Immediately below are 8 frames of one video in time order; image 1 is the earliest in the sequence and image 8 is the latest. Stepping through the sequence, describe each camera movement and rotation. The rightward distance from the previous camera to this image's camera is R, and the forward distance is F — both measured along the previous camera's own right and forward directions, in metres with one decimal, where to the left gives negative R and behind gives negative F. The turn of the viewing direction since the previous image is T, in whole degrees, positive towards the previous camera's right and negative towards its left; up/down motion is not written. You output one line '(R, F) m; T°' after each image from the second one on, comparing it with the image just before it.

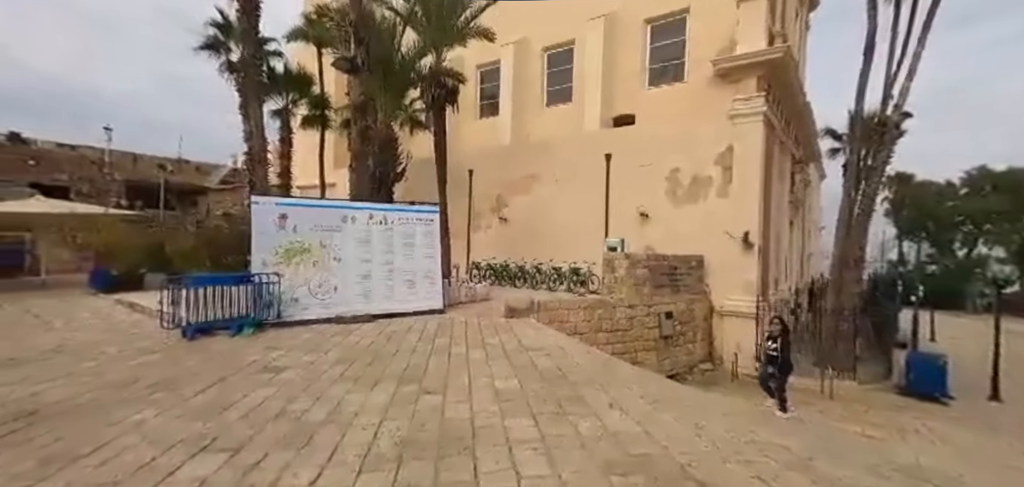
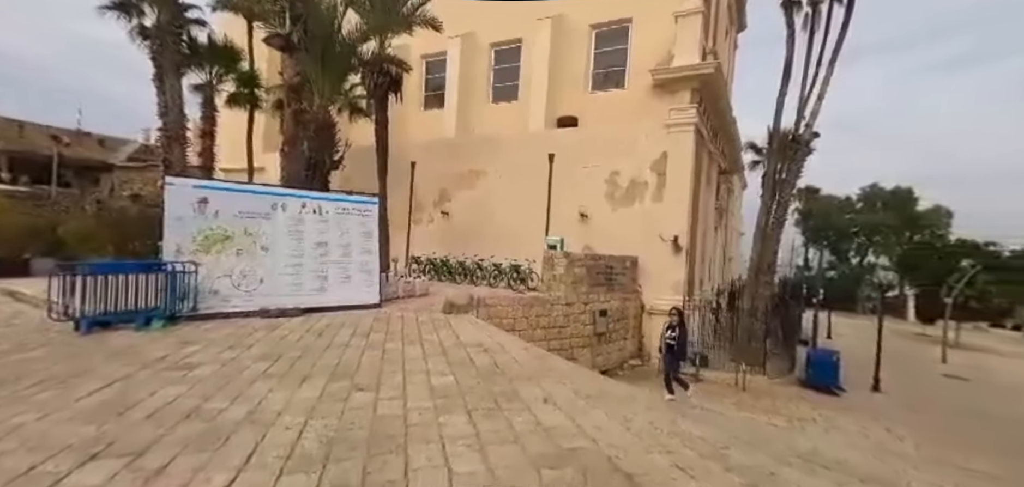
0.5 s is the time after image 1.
(0.0, 0.0) m; +8°
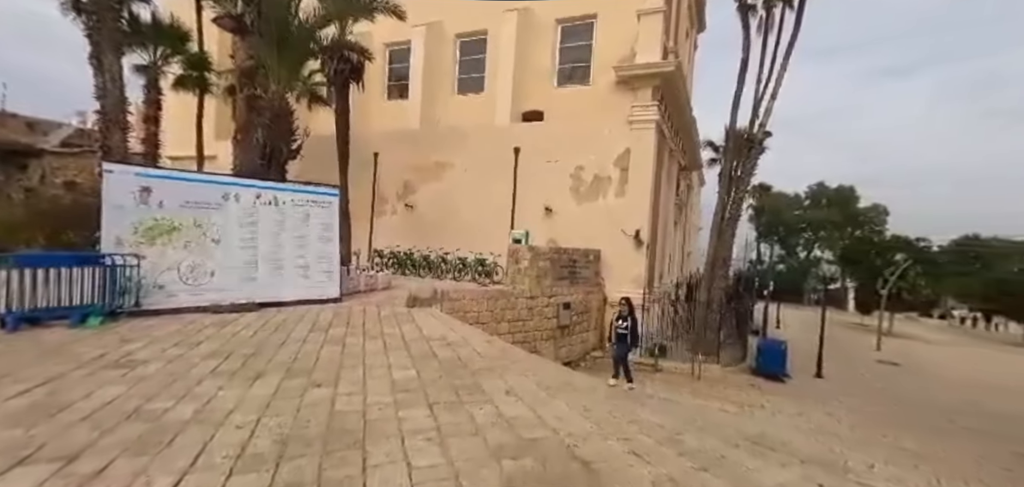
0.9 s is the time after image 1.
(0.0, 0.0) m; +4°
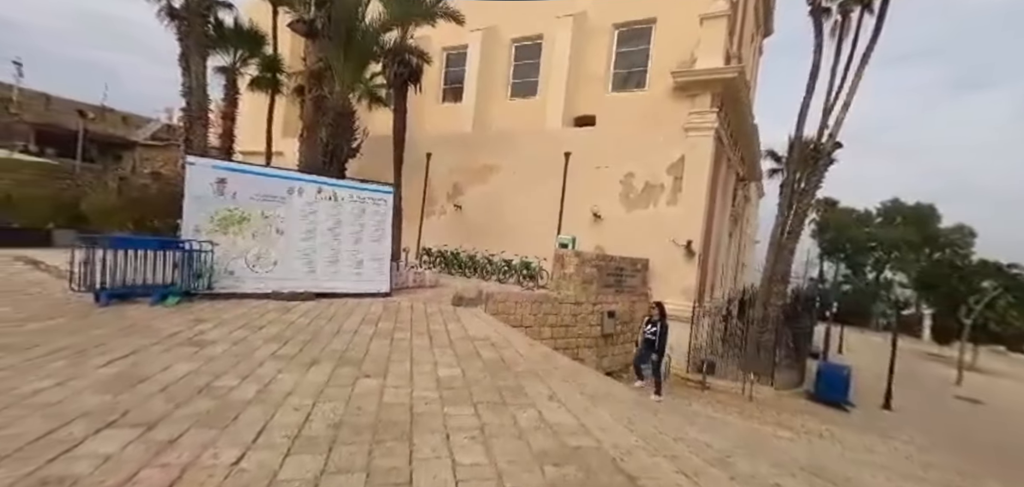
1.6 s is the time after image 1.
(0.0, 0.0) m; -6°
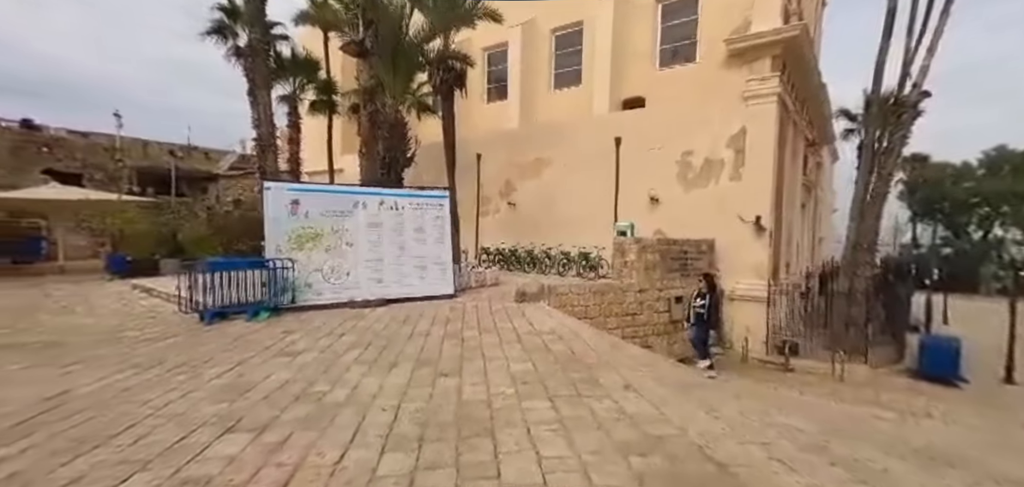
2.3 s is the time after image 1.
(0.0, 0.0) m; -7°
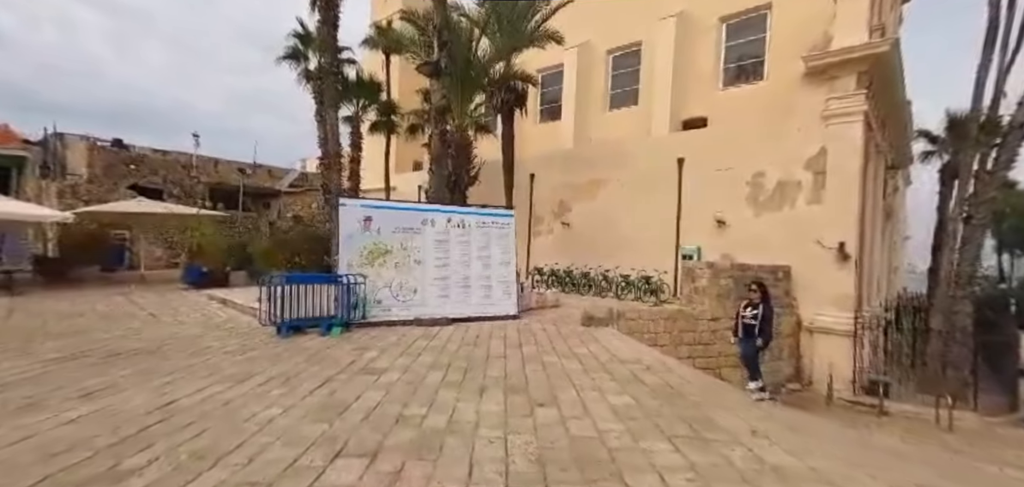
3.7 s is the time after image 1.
(-0.6, +0.2) m; -5°
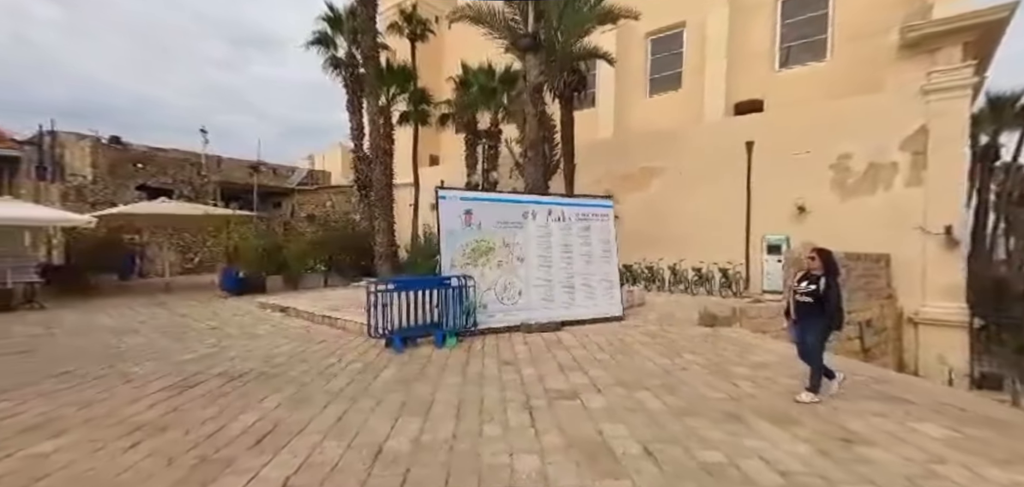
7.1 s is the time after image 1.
(-2.3, +1.0) m; +1°
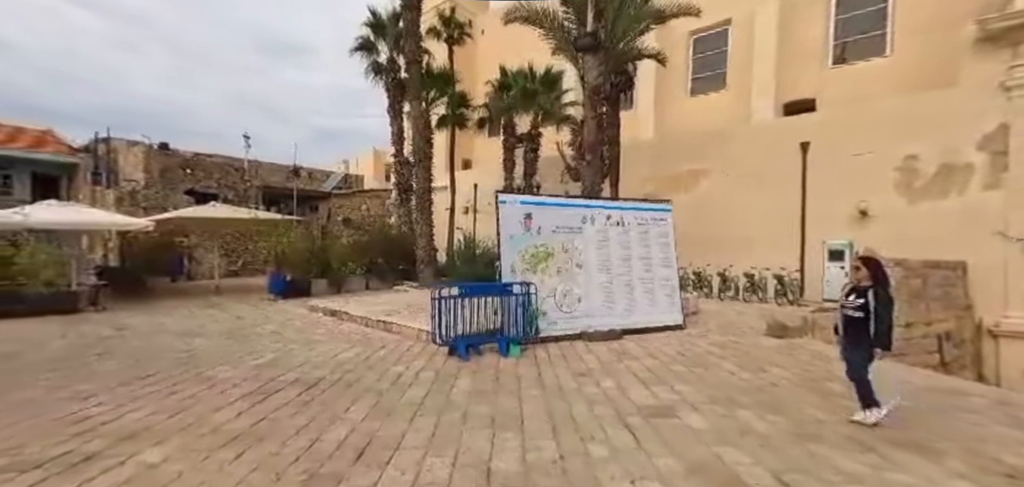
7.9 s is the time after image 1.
(-0.6, +0.2) m; -3°
